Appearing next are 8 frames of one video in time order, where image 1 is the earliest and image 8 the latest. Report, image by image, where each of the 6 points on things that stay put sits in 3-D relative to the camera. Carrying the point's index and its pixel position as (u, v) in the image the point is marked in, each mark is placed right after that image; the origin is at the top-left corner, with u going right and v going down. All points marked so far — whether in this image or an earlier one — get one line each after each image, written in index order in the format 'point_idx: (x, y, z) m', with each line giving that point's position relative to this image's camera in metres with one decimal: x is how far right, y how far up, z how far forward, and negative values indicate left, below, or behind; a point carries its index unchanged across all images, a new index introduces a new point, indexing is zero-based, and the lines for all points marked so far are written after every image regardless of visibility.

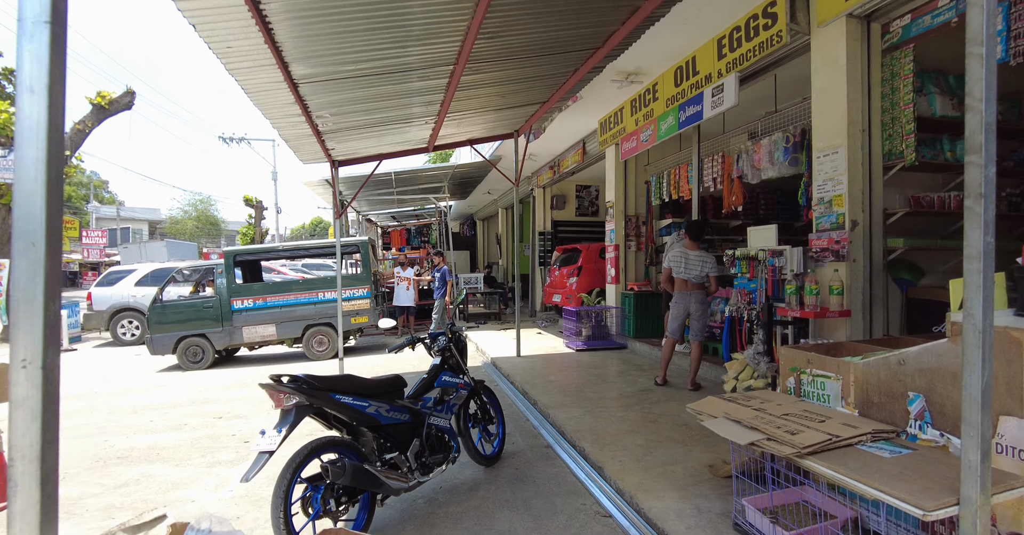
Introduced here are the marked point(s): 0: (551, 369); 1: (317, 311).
0: (+0.5, -1.3, +6.2) m
1: (-3.3, -0.7, +8.2) m
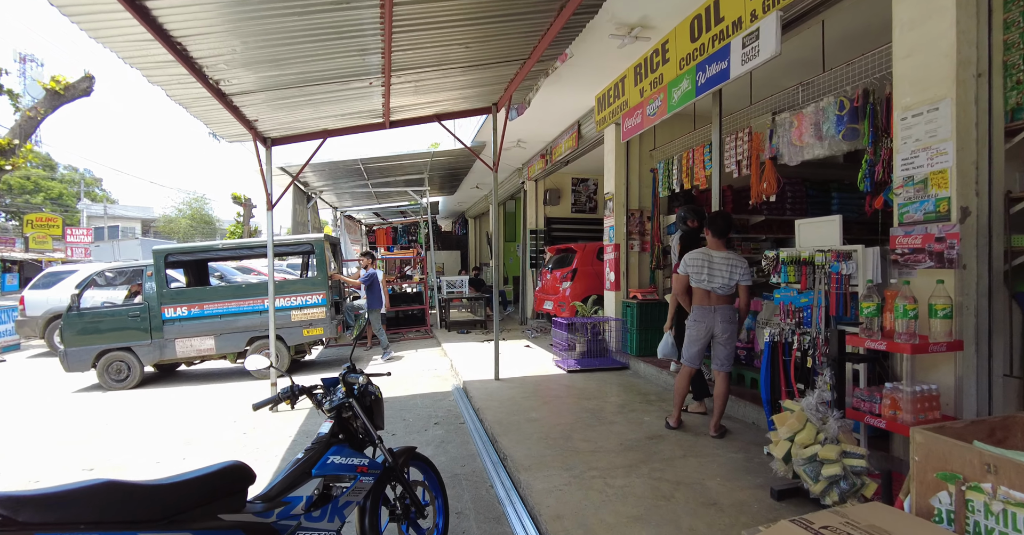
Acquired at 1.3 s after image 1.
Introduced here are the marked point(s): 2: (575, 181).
0: (+0.2, -1.3, +5.0) m
1: (-3.5, -0.8, +7.0) m
2: (+1.4, +1.9, +11.0) m
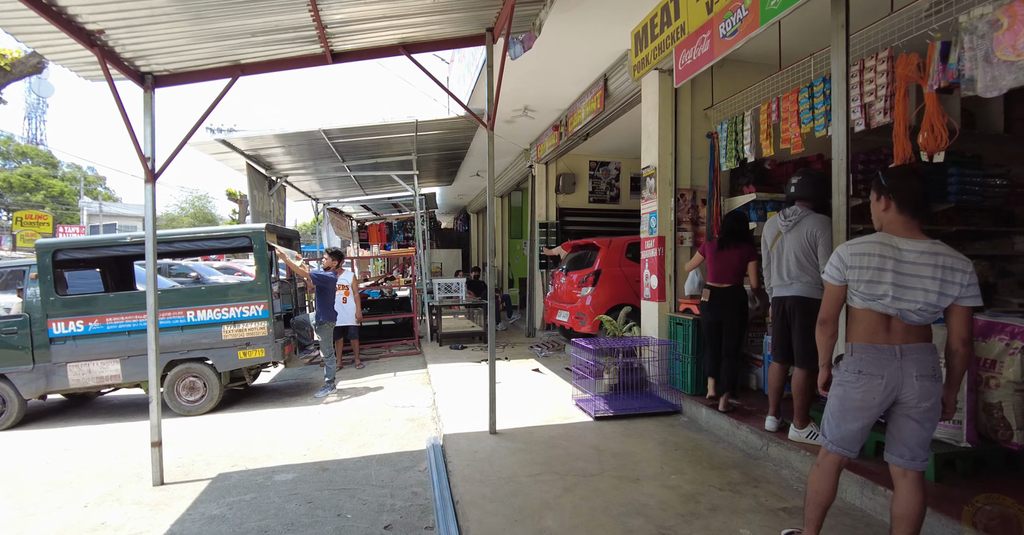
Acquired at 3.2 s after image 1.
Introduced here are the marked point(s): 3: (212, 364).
0: (+0.2, -1.3, +3.1) m
1: (-3.5, -0.8, +5.2) m
2: (+1.5, +1.9, +9.2) m
3: (-3.2, -1.0, +5.3) m
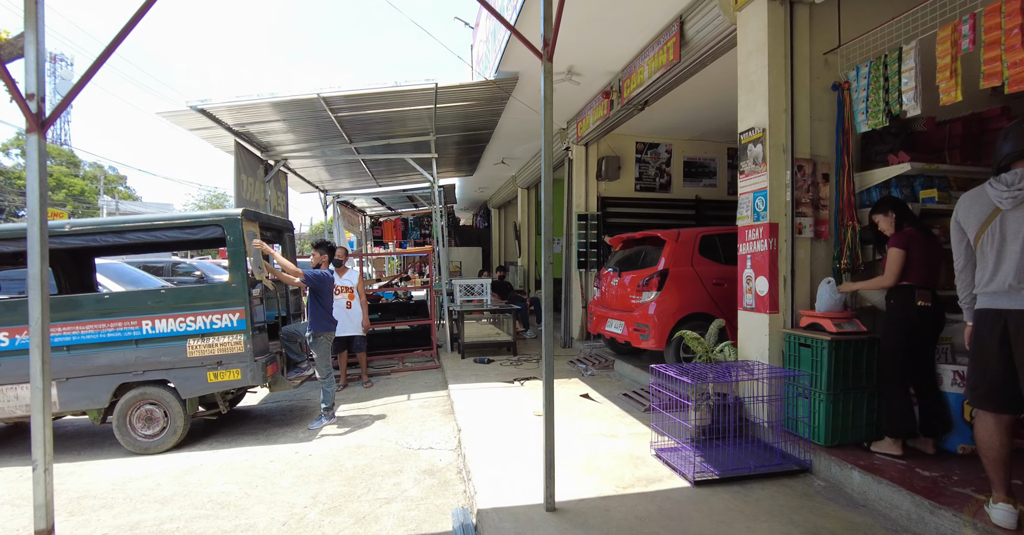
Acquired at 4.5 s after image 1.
0: (+0.6, -1.3, +1.9) m
1: (-3.1, -0.8, +4.1) m
2: (+2.0, +1.9, +7.9) m
3: (-2.8, -1.0, +4.2) m
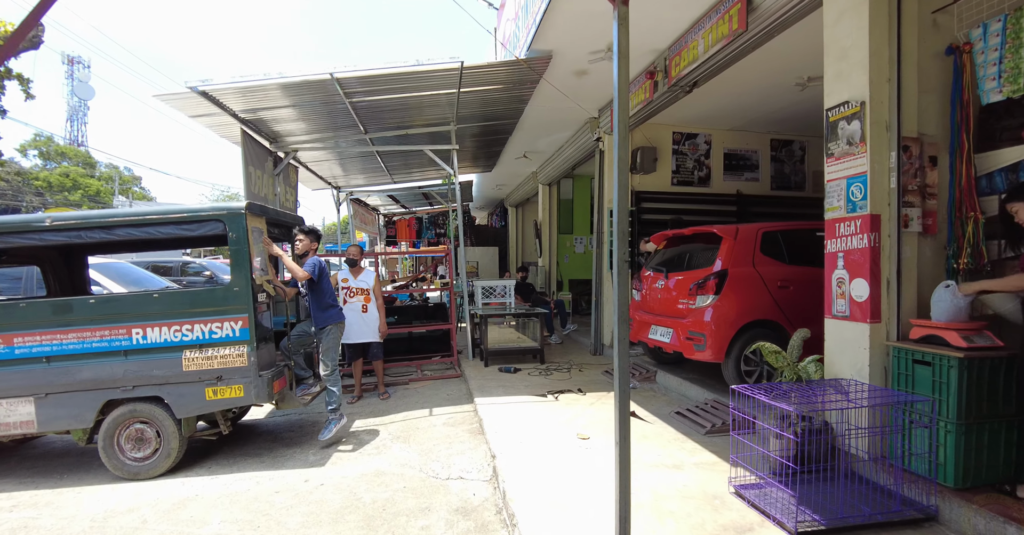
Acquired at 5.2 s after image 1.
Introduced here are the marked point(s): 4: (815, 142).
0: (+0.8, -1.3, +1.3) m
1: (-2.8, -0.8, +3.6) m
2: (+2.4, +1.9, +7.3) m
3: (-2.5, -1.0, +3.6) m
4: (+4.9, +2.0, +7.9) m
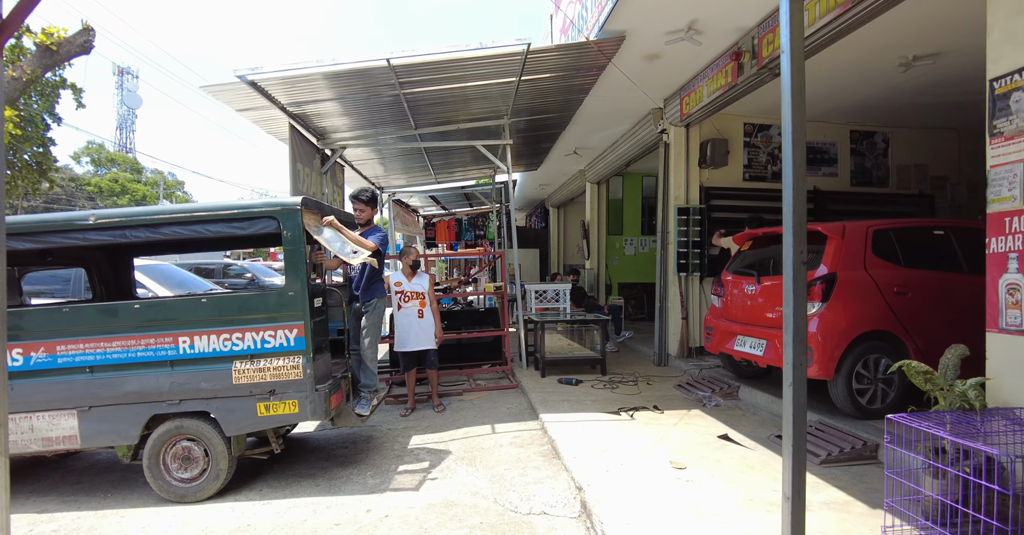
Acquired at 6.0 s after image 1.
0: (+1.2, -1.3, +0.8) m
1: (-2.2, -0.8, +3.2) m
2: (+3.2, +1.9, +6.7) m
3: (-2.0, -1.0, +3.3) m
4: (+5.7, +2.0, +7.2) m
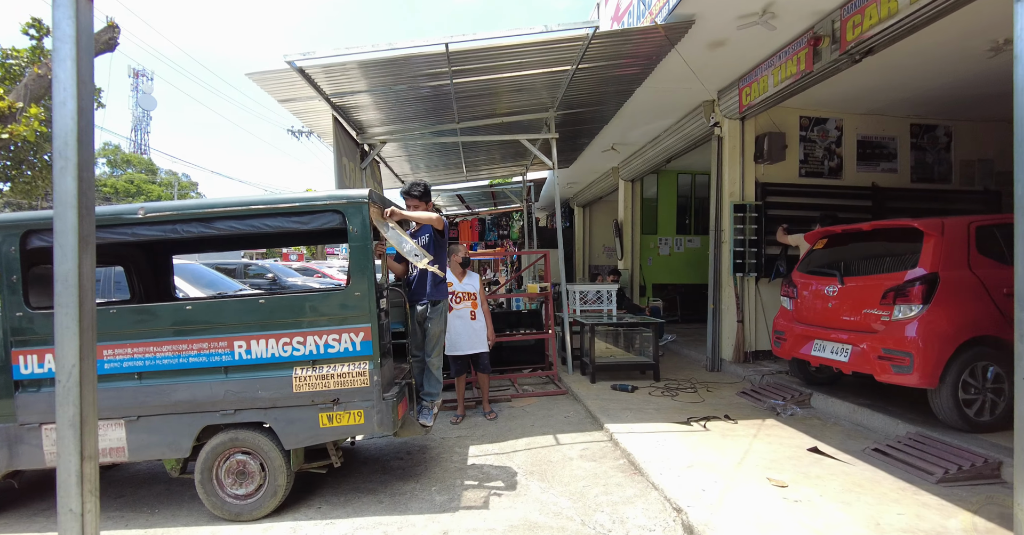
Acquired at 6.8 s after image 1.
0: (+1.7, -1.3, +0.4) m
1: (-1.7, -0.8, +3.0) m
2: (+3.7, +1.9, +6.3) m
3: (-1.5, -1.0, +3.0) m
4: (+6.2, +2.0, +6.8) m
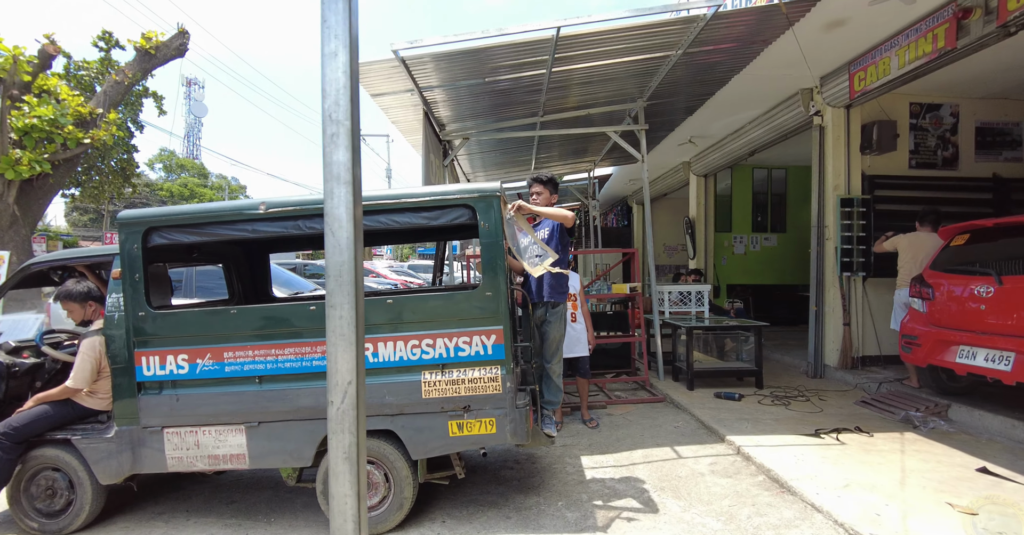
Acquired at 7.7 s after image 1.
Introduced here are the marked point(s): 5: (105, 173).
0: (+2.4, -1.3, +0.1) m
1: (-0.9, -0.7, +2.8) m
2: (+4.7, +1.9, +5.8) m
3: (-0.6, -1.0, +2.9) m
4: (+7.3, +2.0, +6.1) m
5: (-7.4, +1.8, +9.2) m
